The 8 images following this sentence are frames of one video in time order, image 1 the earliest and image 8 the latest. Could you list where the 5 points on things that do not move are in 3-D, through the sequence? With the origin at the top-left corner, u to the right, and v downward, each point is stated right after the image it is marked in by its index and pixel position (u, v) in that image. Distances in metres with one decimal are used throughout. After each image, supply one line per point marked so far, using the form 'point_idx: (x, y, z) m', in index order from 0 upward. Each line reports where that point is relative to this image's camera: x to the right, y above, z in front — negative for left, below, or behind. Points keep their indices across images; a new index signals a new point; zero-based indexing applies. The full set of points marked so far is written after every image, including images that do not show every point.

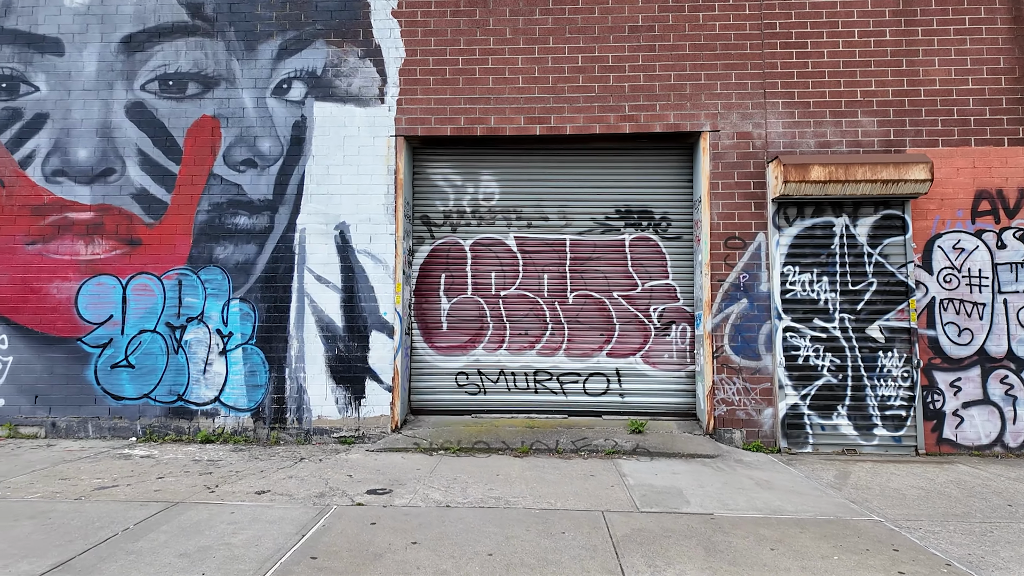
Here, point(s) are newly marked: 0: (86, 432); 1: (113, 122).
0: (-4.6, -1.5, +6.4) m
1: (-4.5, +1.8, +6.6) m
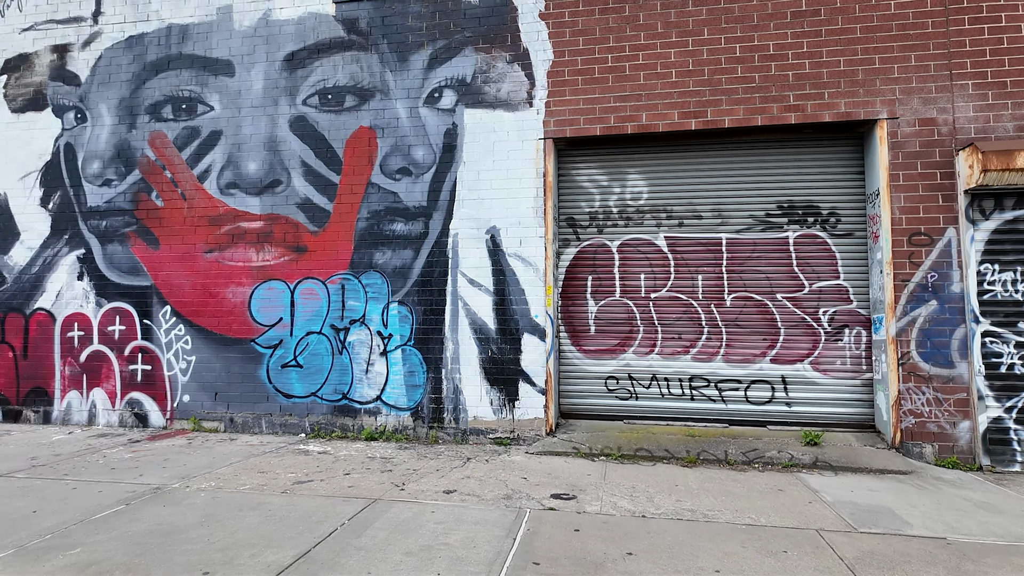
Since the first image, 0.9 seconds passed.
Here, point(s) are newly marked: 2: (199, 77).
0: (-2.9, -1.6, +6.8) m
1: (-2.8, +1.8, +7.1) m
2: (-3.9, +2.6, +7.3) m
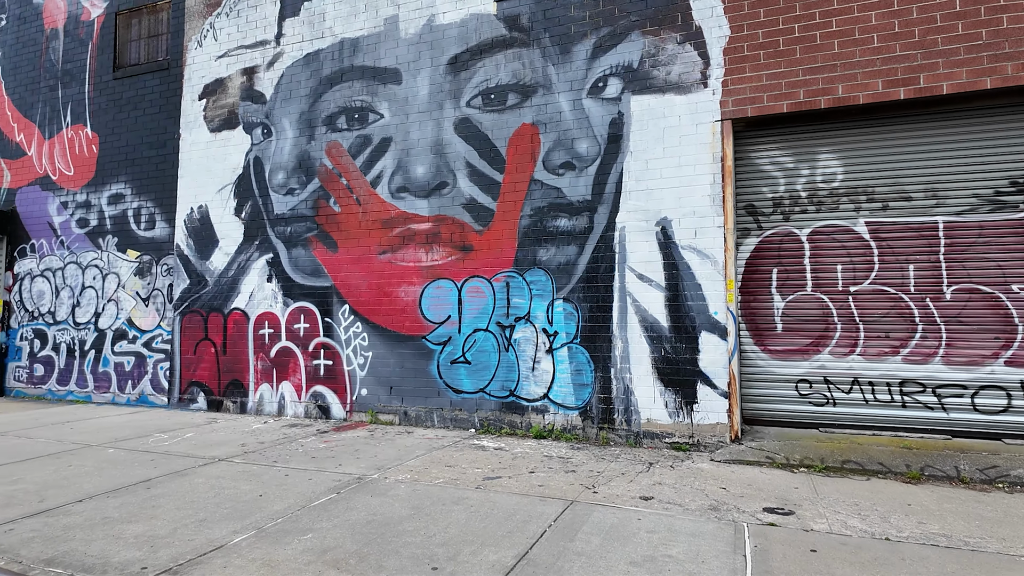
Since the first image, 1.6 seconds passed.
0: (-0.9, -1.6, +6.9) m
1: (-0.8, +1.8, +7.2) m
2: (-1.8, +2.6, +7.7) m
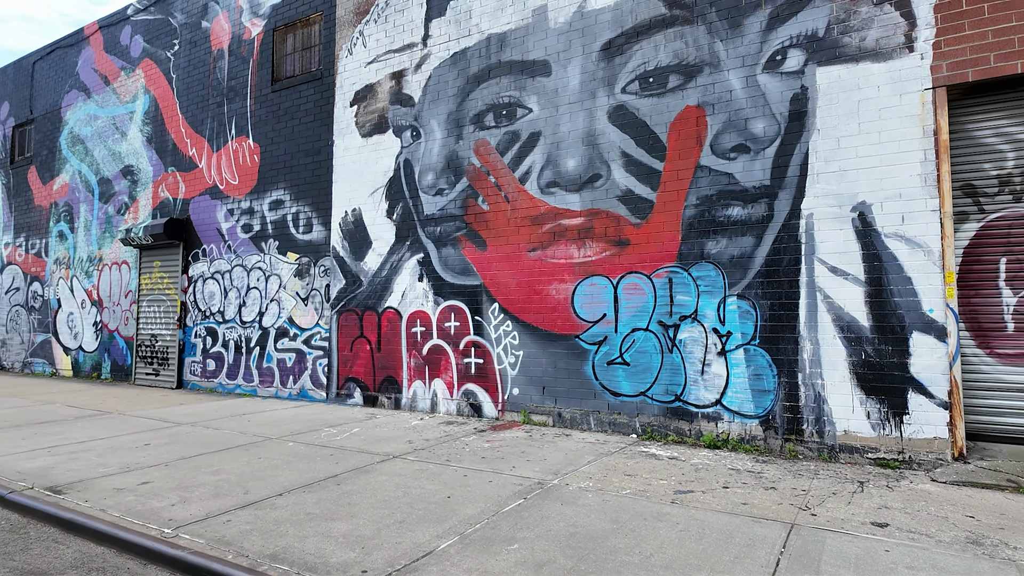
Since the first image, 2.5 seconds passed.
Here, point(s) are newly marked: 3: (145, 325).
0: (+0.9, -1.5, +6.6) m
1: (+1.0, +1.8, +6.9) m
2: (+0.1, +2.6, +7.5) m
3: (-6.9, -0.7, +11.2) m
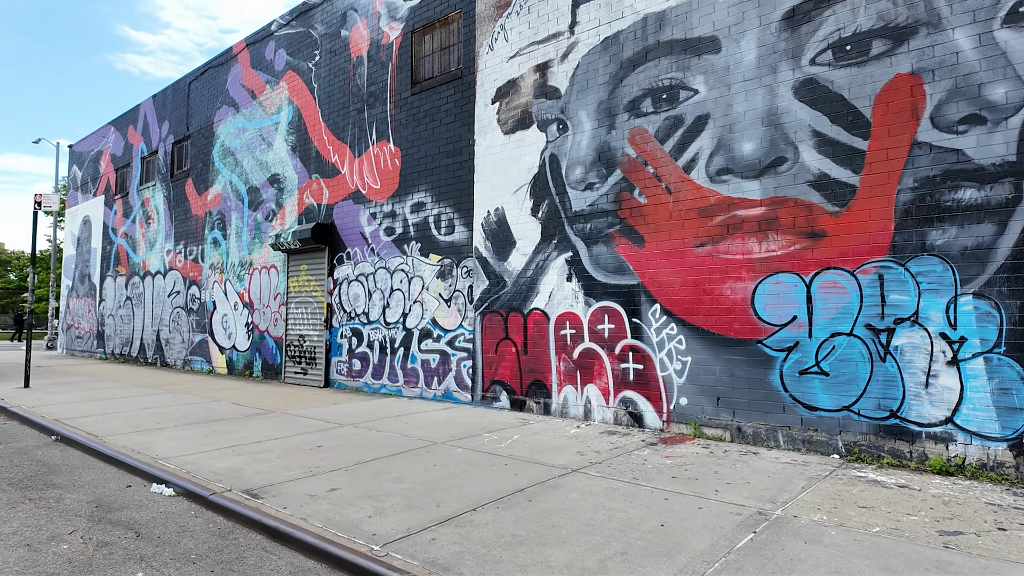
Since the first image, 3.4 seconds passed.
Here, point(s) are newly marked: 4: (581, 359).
0: (+2.6, -1.5, +5.9) m
1: (+2.8, +1.9, +6.1) m
2: (+2.0, +2.6, +6.9) m
3: (-4.3, -0.7, +11.7) m
4: (+0.9, -0.9, +7.4) m
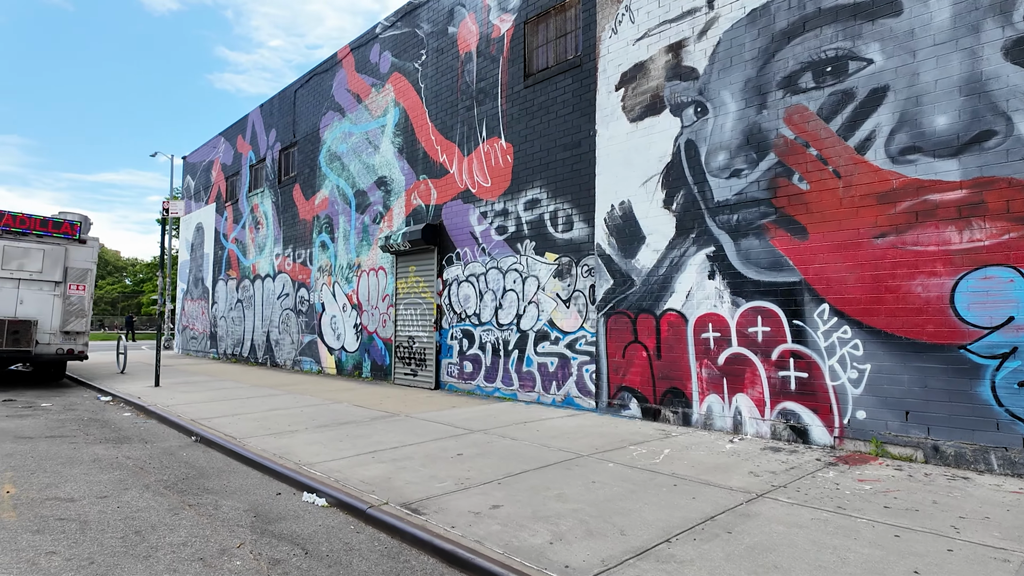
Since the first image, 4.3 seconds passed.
0: (+4.0, -1.5, +5.0) m
1: (+4.2, +1.9, +5.2) m
2: (+3.4, +2.7, +6.1) m
3: (-2.1, -0.8, +11.6) m
4: (+2.5, -0.9, +6.7) m
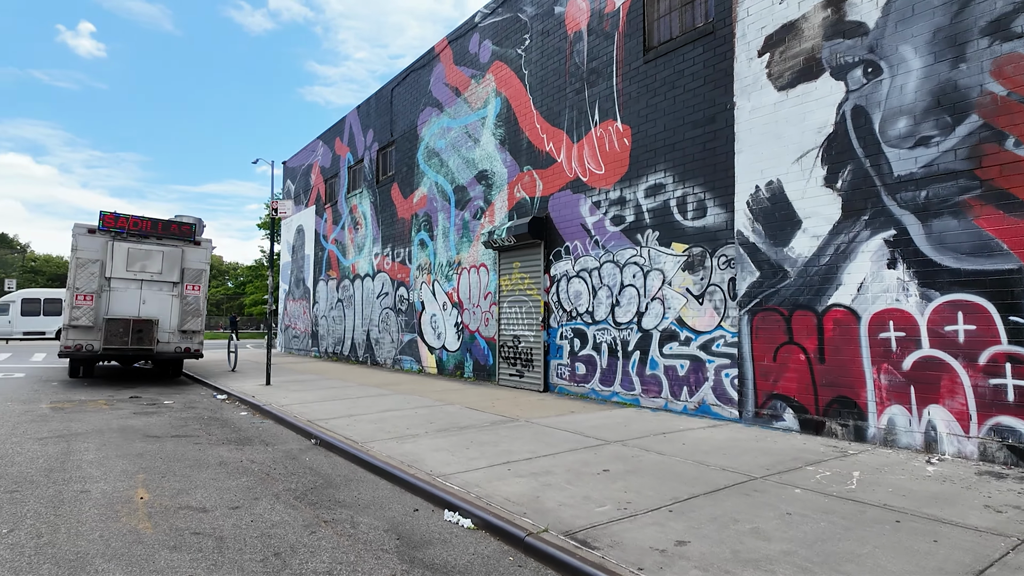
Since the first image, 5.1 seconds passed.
0: (+5.2, -1.4, +3.8) m
1: (+5.3, +2.0, +4.0) m
2: (+4.7, +2.8, +4.9) m
3: (-0.1, -0.7, +11.1) m
4: (+3.8, -0.8, +5.7) m
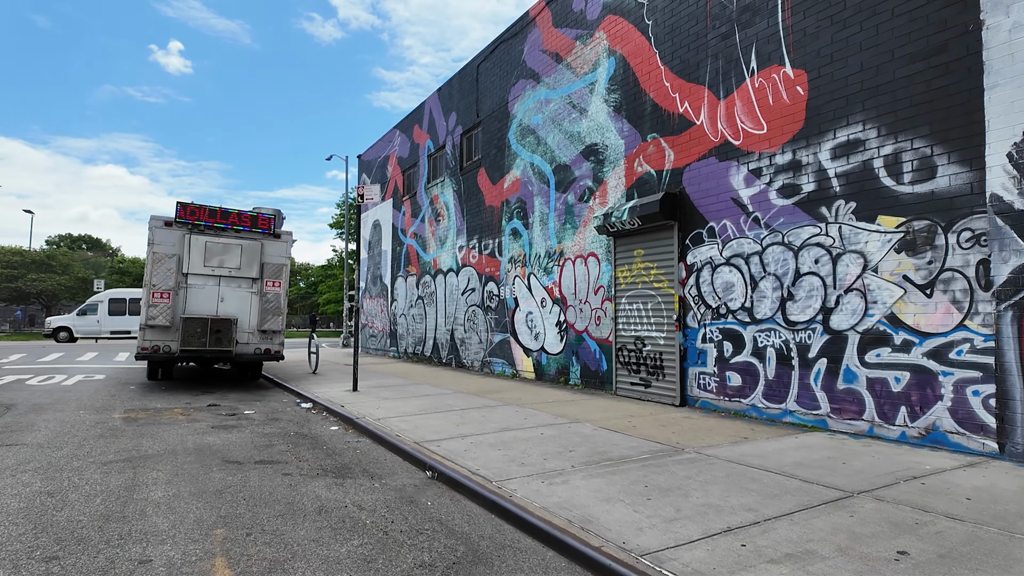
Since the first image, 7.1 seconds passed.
0: (+6.3, -1.3, +1.6) m
1: (+6.5, +2.1, +1.8) m
2: (+5.9, +2.9, +2.7) m
3: (+1.9, -0.6, +9.4) m
4: (+5.2, -0.7, +3.6) m
